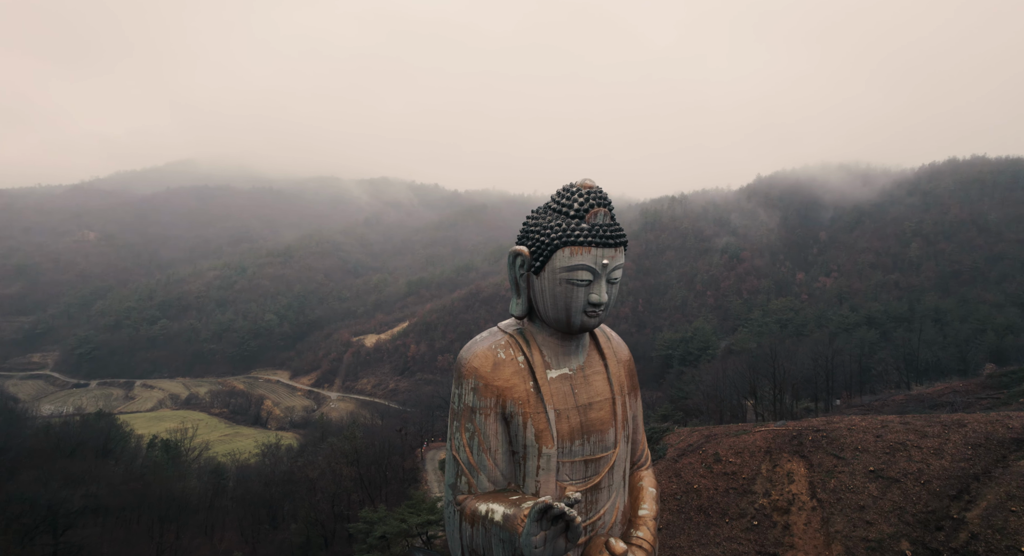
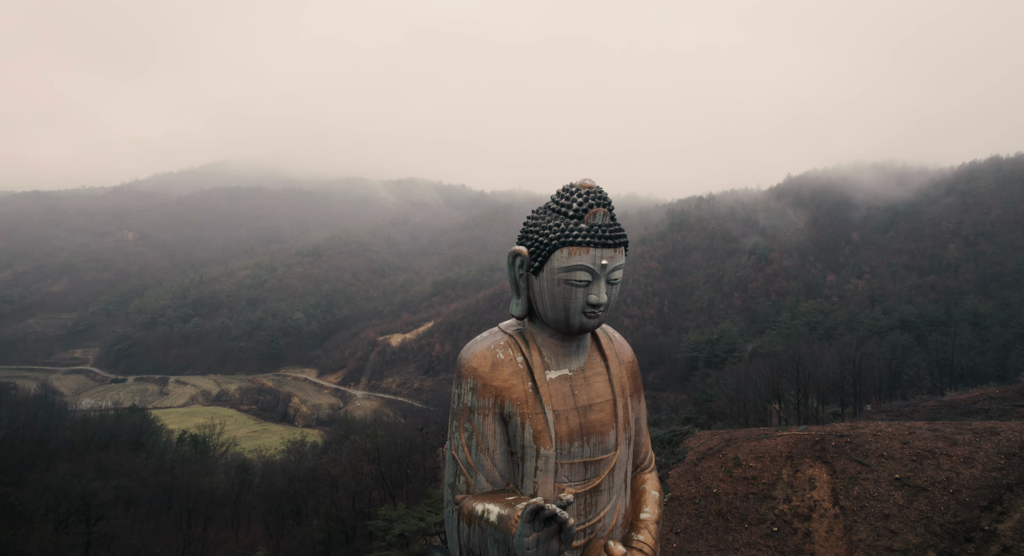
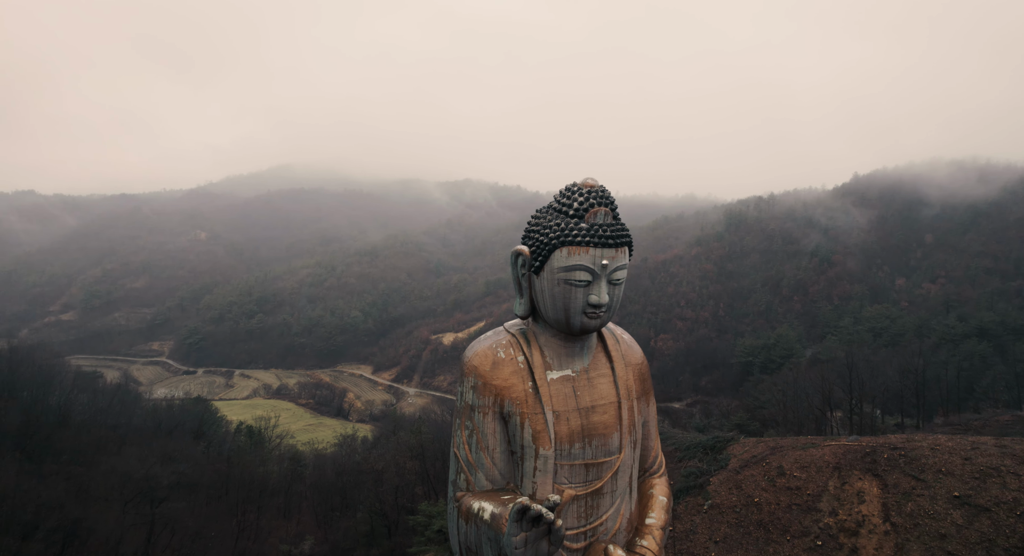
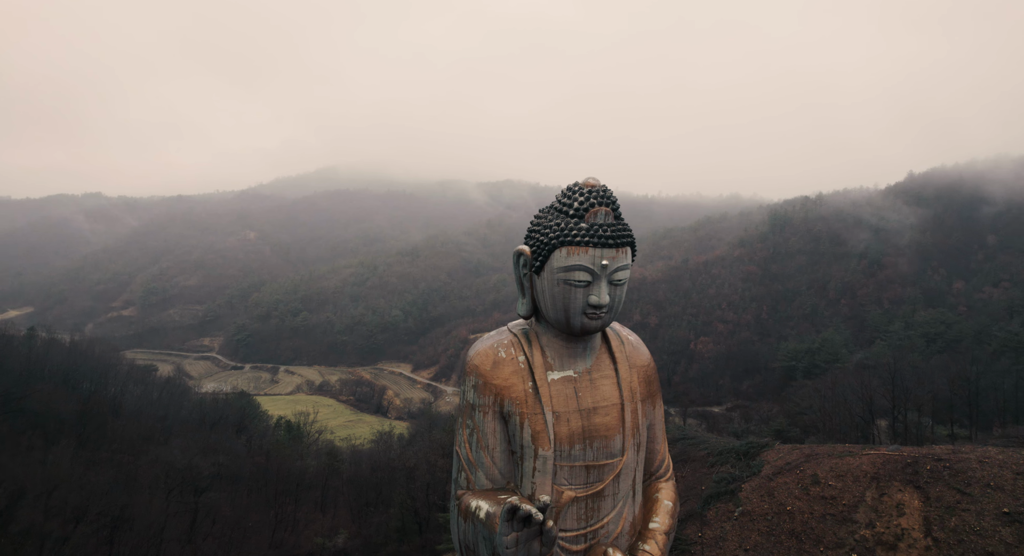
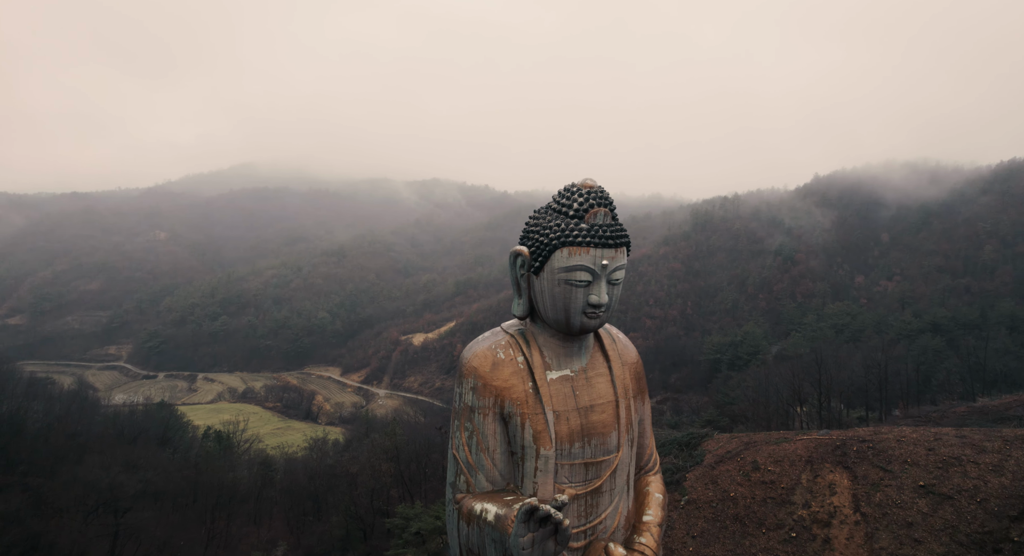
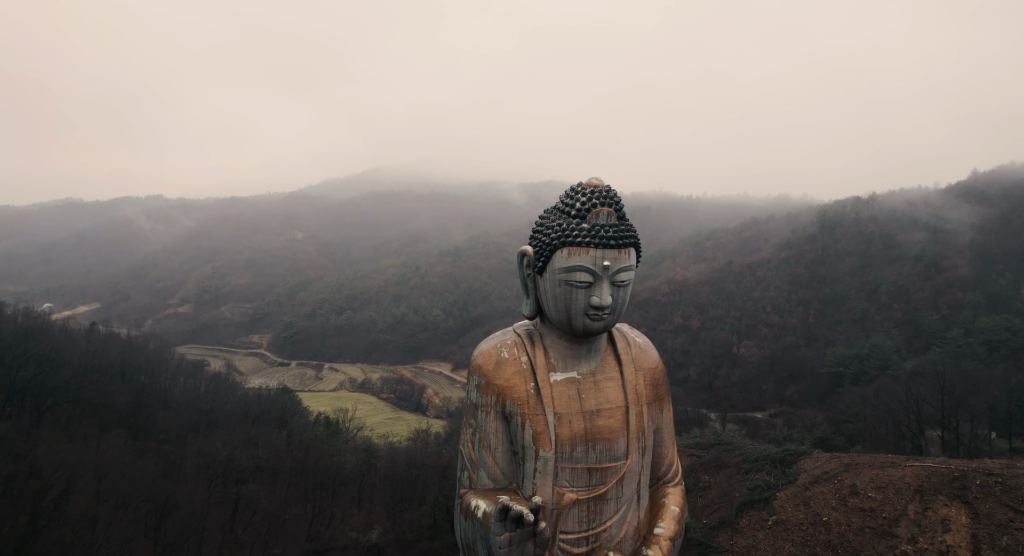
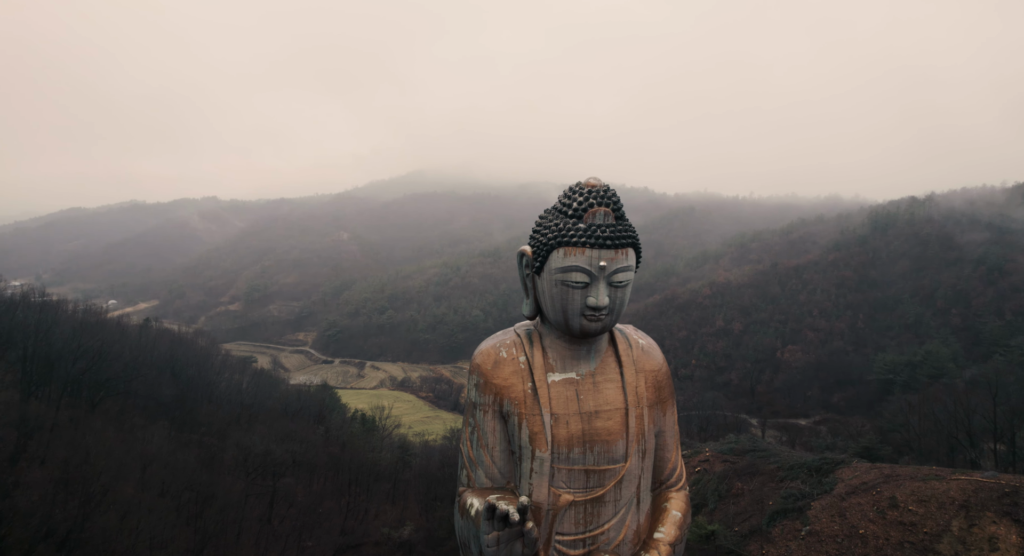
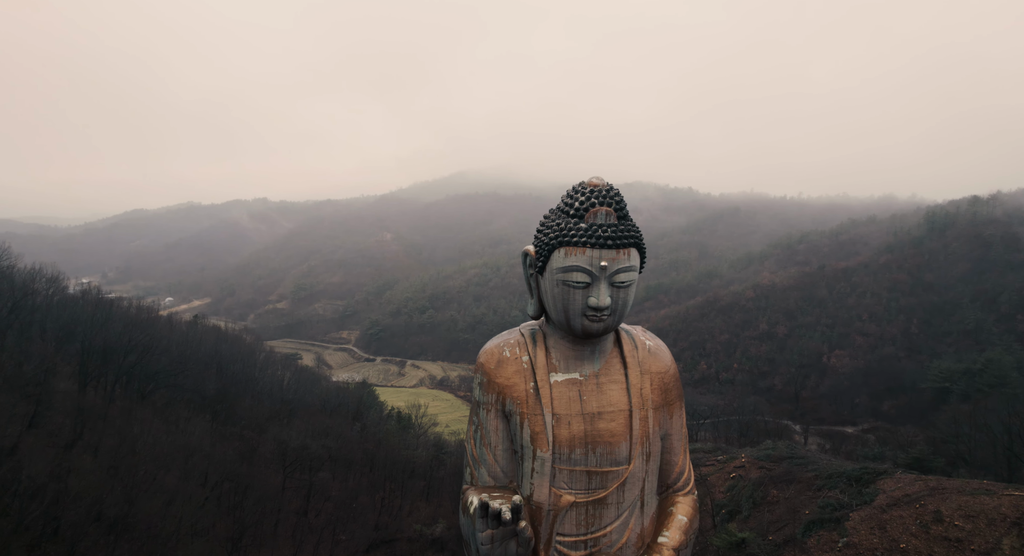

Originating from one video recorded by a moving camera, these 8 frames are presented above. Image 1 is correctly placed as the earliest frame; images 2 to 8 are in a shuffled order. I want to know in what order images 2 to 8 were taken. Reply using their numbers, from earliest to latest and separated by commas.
2, 5, 3, 4, 6, 7, 8
